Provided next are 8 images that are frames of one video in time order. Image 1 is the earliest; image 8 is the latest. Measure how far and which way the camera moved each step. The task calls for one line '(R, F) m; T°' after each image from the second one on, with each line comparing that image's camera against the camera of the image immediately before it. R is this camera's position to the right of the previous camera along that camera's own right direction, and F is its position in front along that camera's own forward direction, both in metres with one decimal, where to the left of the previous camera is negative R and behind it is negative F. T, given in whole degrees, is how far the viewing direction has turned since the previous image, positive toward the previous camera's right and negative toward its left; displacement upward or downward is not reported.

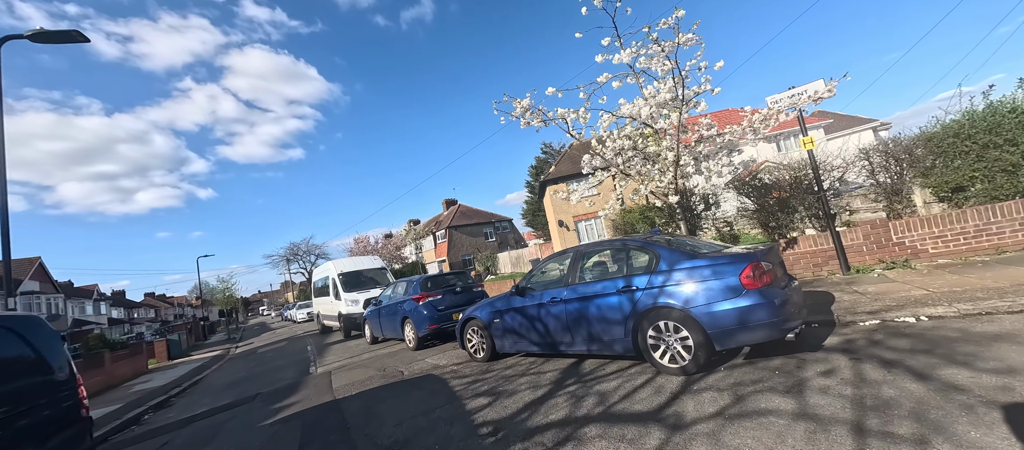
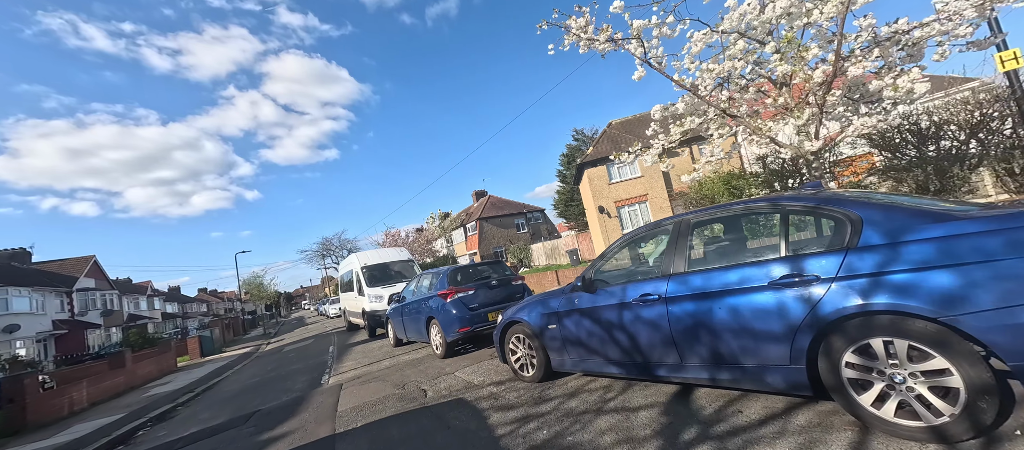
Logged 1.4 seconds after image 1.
(-0.3, +1.9) m; -4°
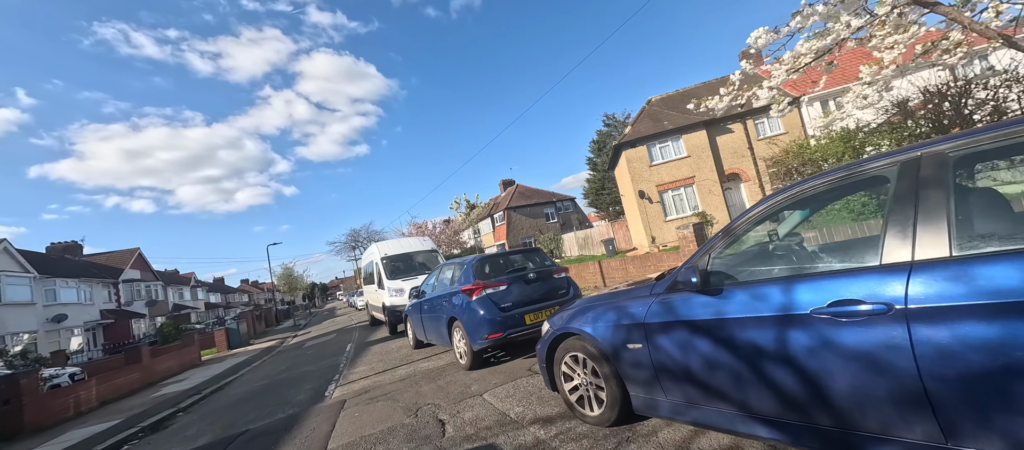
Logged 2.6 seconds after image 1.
(-0.2, +1.6) m; -4°
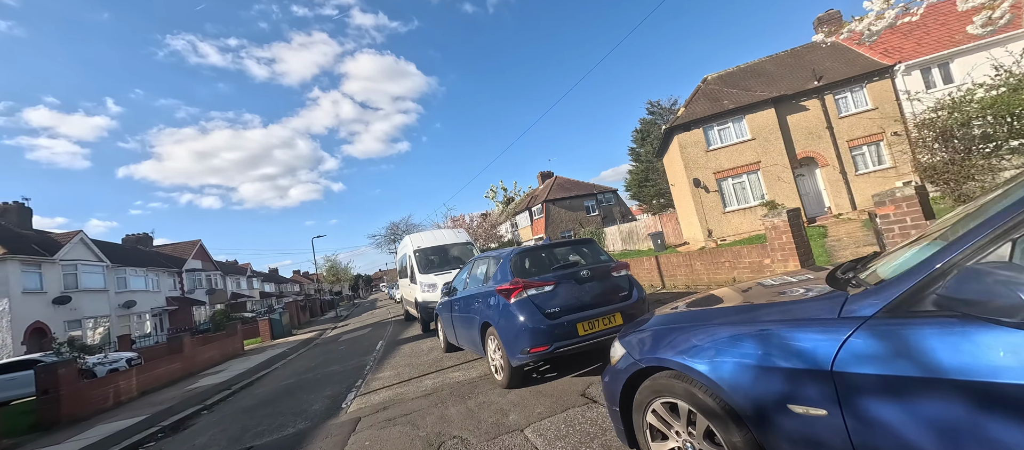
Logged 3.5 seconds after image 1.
(-0.1, +1.2) m; -5°
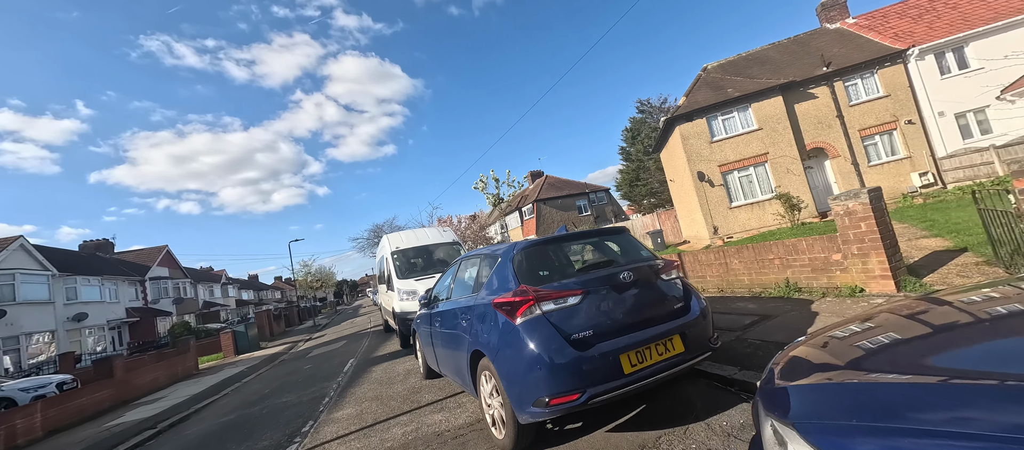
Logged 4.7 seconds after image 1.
(-0.1, +1.6) m; +2°
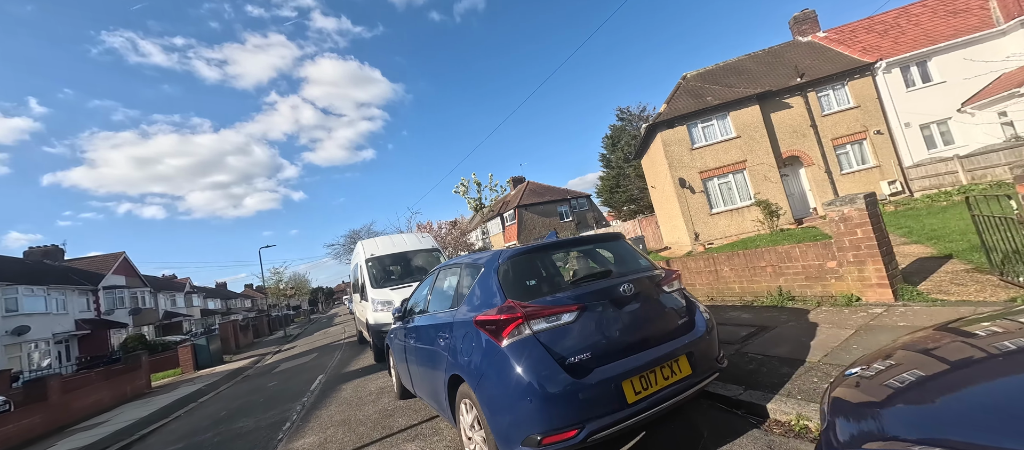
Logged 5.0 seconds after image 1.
(0.0, +0.4) m; +3°
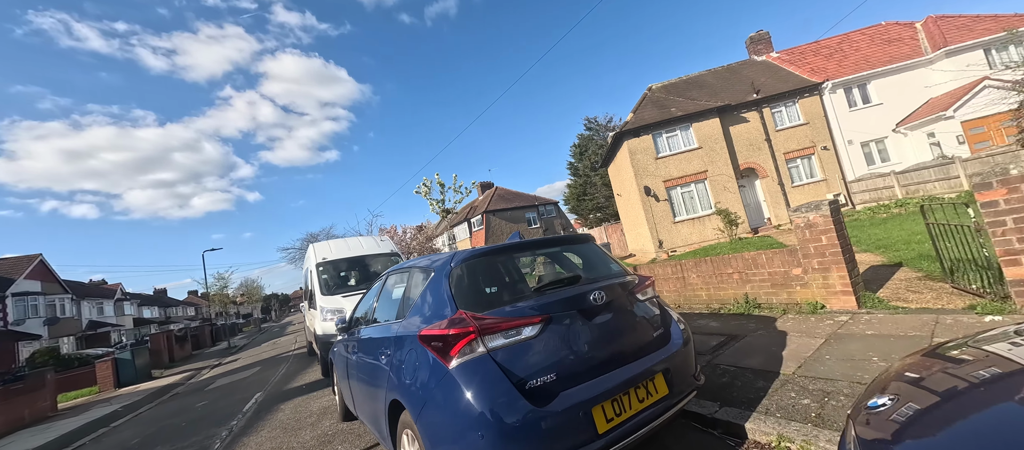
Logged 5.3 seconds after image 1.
(+0.1, +0.4) m; +5°
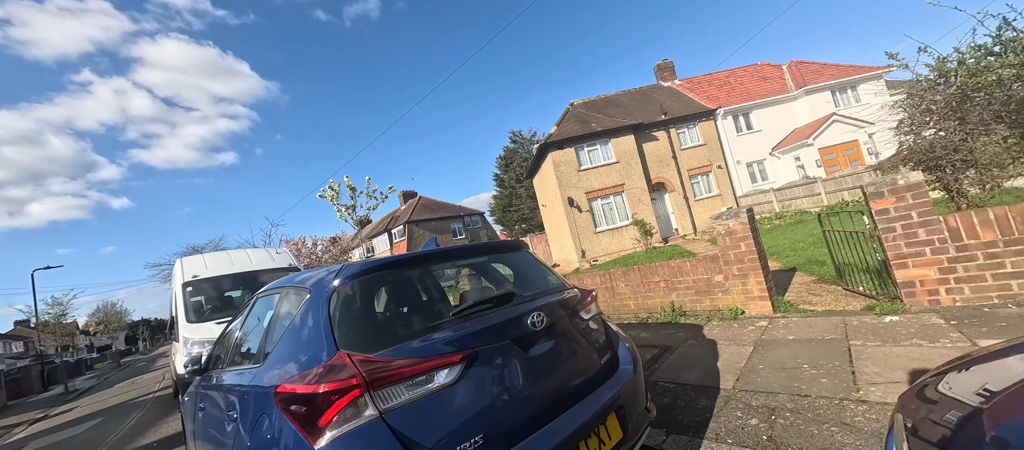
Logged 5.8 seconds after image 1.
(+0.1, +0.5) m; +11°
